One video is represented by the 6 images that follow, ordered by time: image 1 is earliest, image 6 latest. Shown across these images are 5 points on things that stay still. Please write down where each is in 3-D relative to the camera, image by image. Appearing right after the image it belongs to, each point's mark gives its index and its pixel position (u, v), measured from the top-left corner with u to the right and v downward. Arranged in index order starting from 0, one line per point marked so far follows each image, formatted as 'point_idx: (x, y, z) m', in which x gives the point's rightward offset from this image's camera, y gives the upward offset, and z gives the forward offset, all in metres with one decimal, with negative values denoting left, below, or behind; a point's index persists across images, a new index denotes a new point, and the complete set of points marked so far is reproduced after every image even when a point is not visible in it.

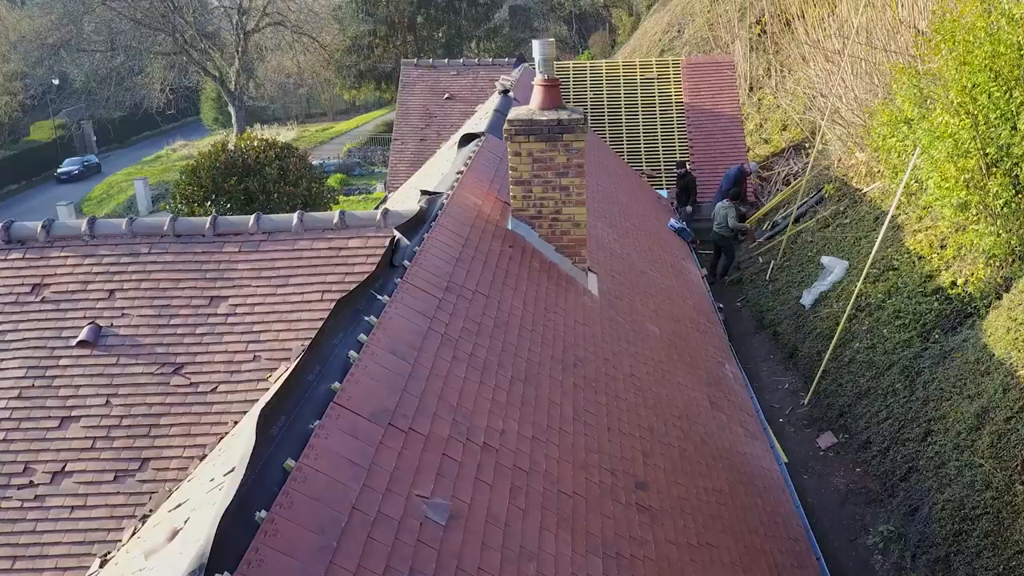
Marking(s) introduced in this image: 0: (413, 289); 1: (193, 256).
0: (-1.5, 0.0, +5.1) m
1: (-6.1, +0.6, +6.4) m
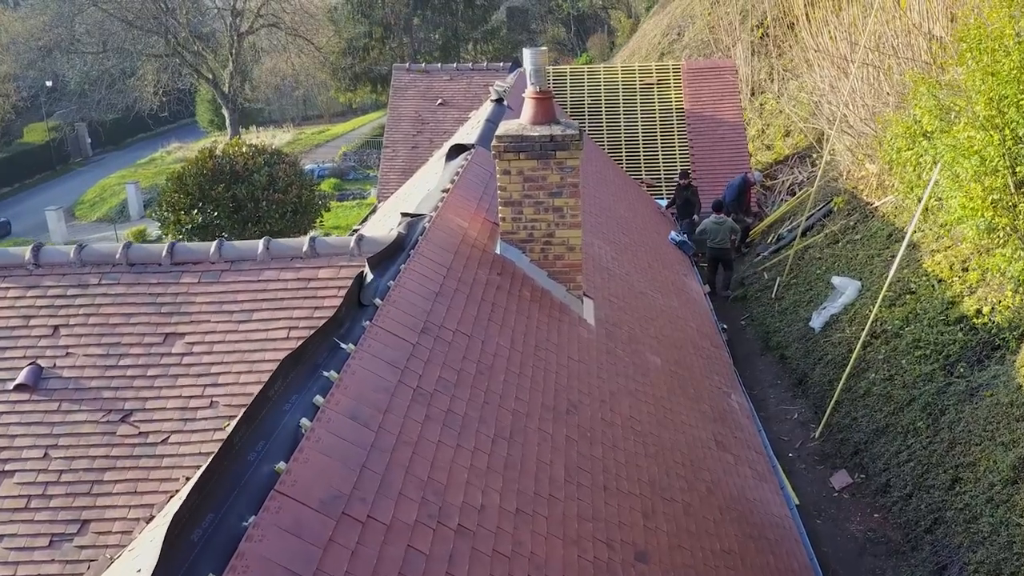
0: (-1.7, -0.6, +4.5) m
1: (-6.3, 0.0, +5.8) m
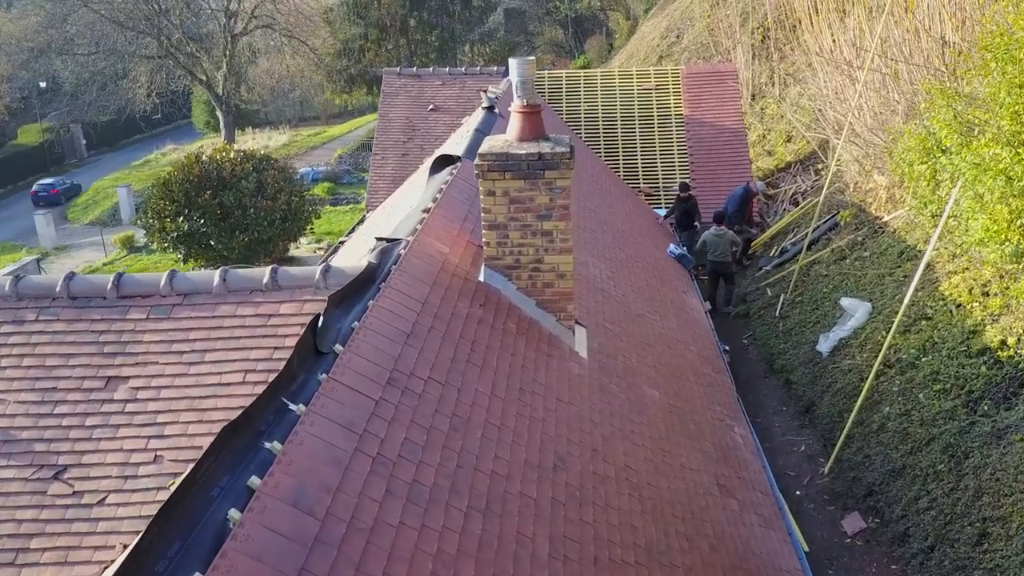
0: (-2.0, -1.2, +4.0) m
1: (-6.6, -0.6, +5.2) m
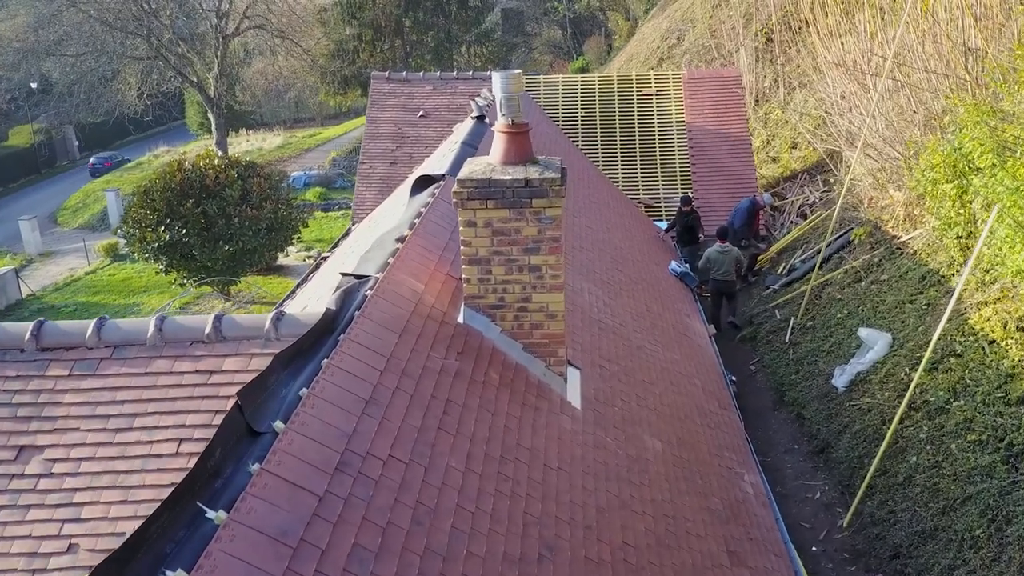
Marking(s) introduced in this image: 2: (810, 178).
0: (-2.3, -1.9, +3.2) m
1: (-6.9, -1.3, +4.5) m
2: (+13.6, +5.0, +15.2) m
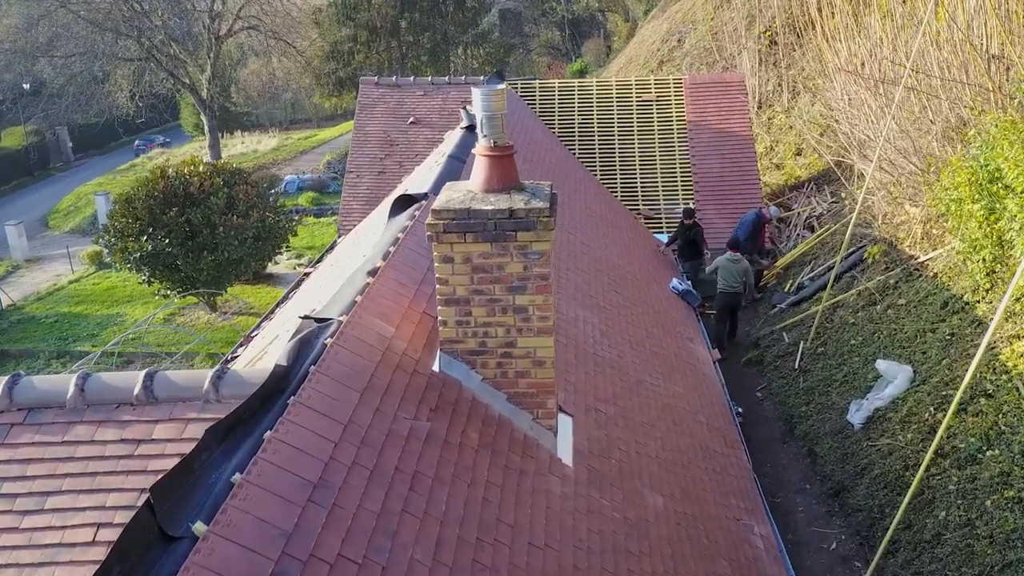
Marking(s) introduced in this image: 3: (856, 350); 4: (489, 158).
0: (-2.5, -2.5, +2.6) m
1: (-7.1, -1.9, +3.8) m
2: (+13.3, +4.4, +14.6) m
3: (+8.8, -1.6, +8.6) m
4: (-0.3, +1.9, +4.8) m
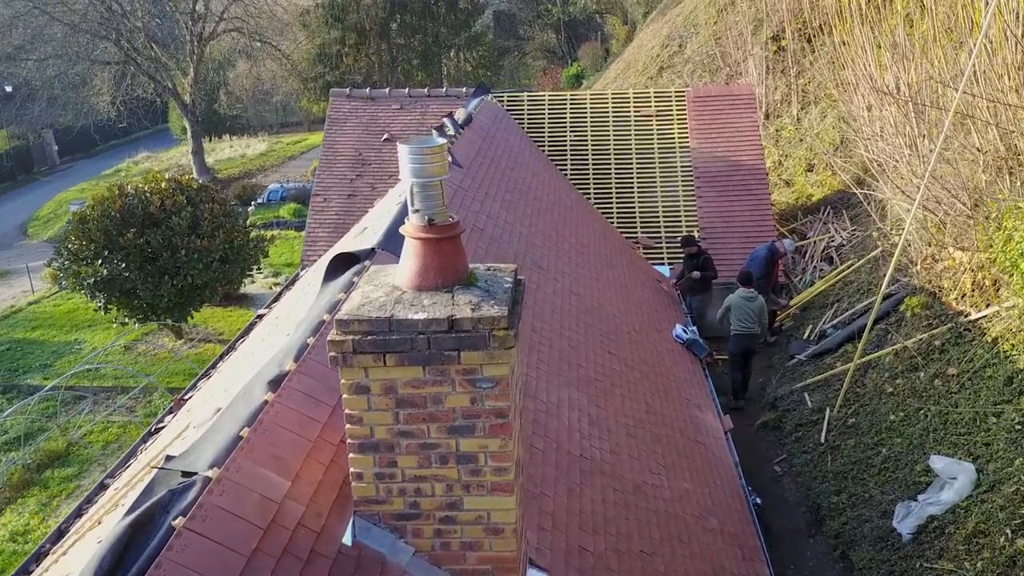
0: (-3.1, -3.9, +1.1) m
1: (-7.7, -3.3, +2.4) m
2: (+12.7, +3.0, +13.2) m
3: (+8.2, -3.0, +7.2) m
4: (-0.9, +0.5, +3.4) m
